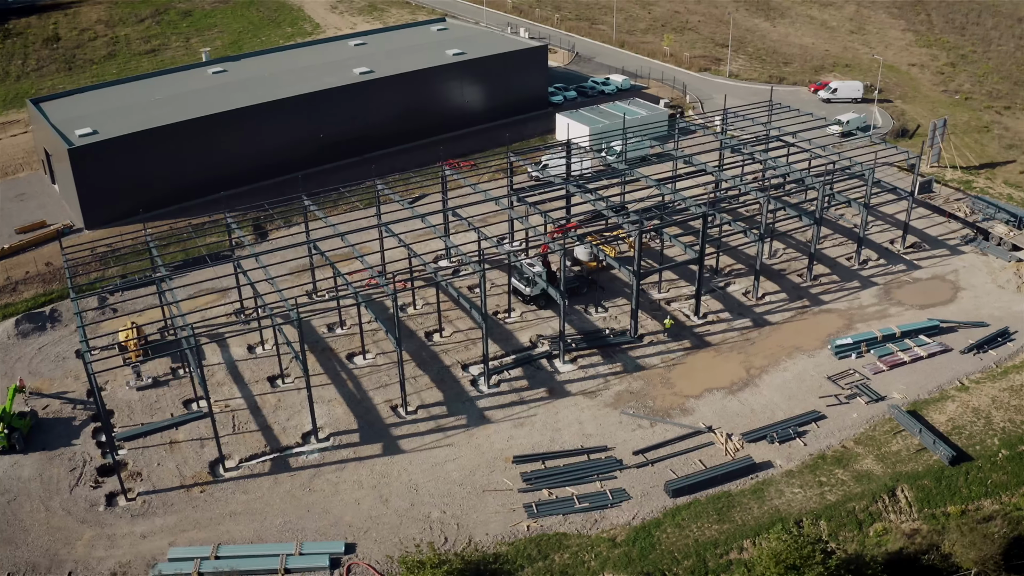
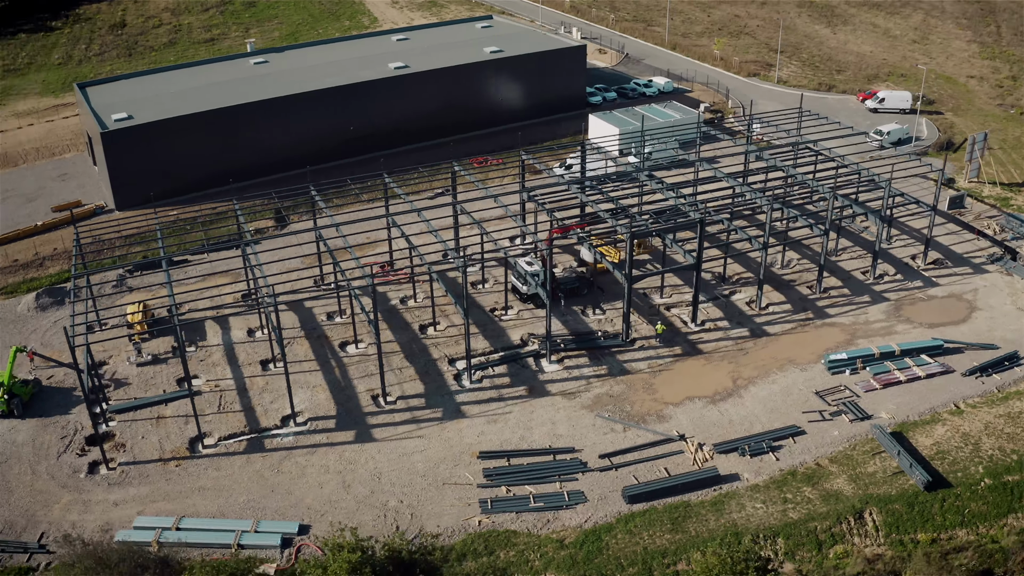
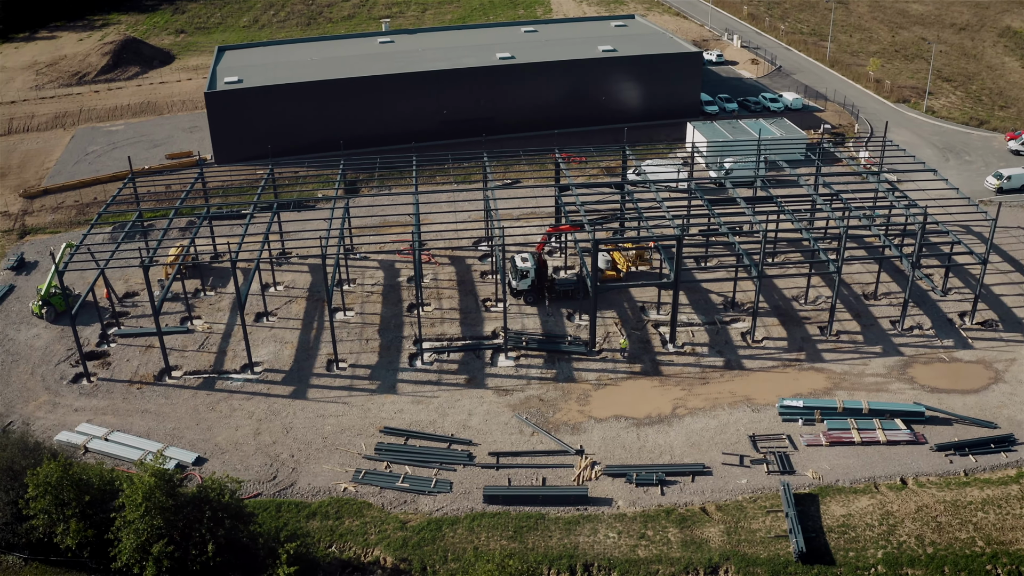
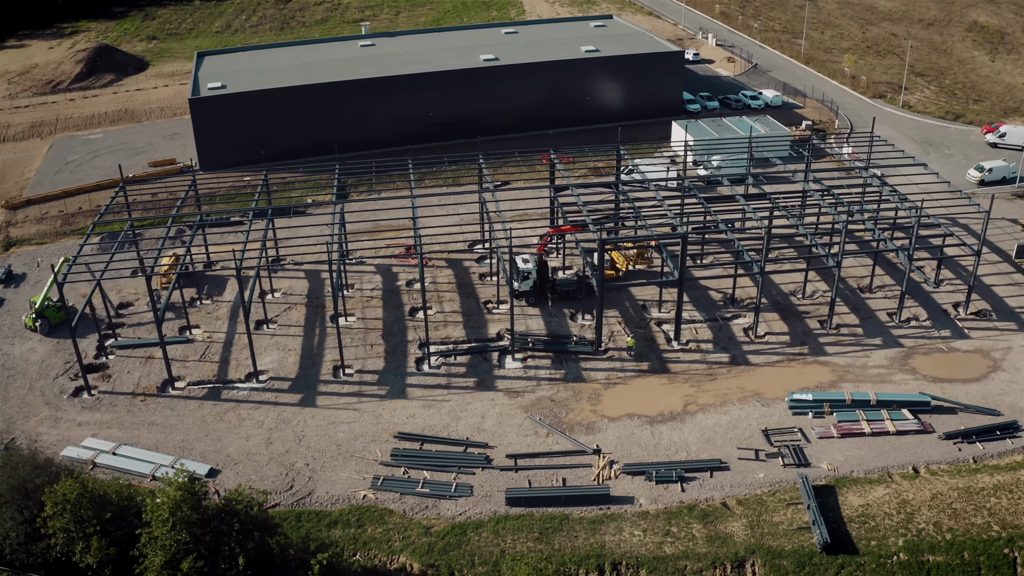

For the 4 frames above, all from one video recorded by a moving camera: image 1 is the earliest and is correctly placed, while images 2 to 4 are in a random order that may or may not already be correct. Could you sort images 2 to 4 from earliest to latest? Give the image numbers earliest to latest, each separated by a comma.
2, 4, 3
